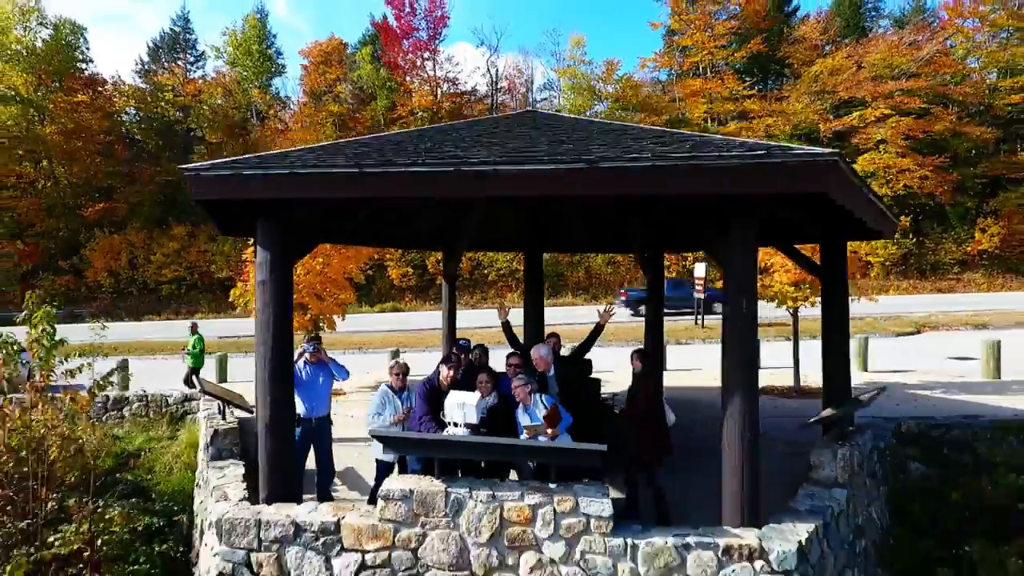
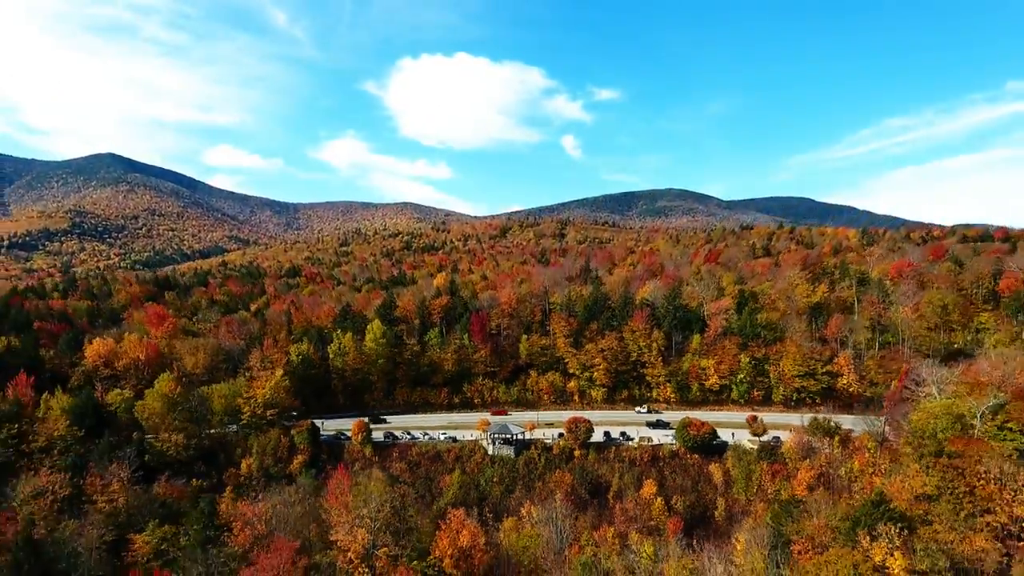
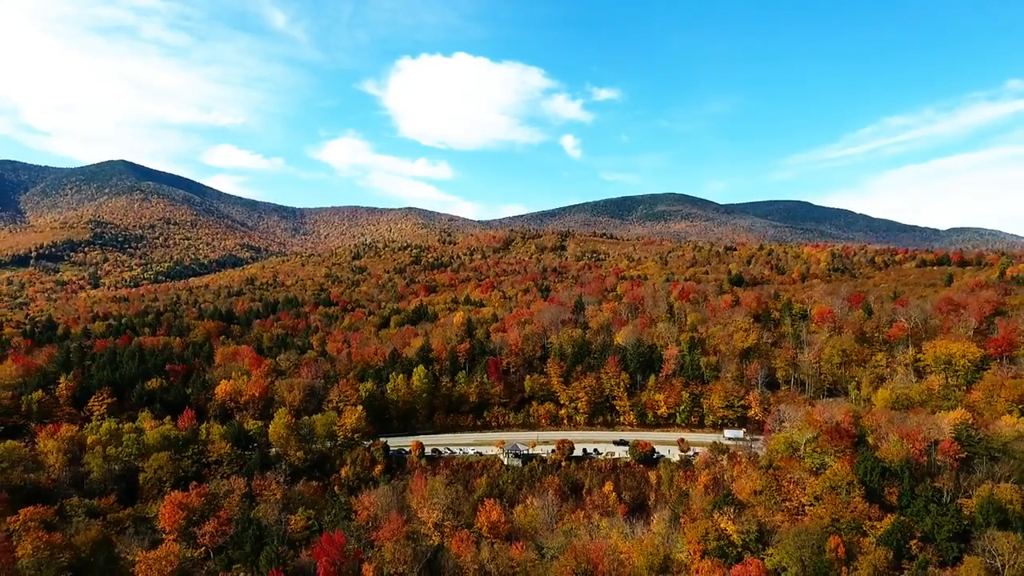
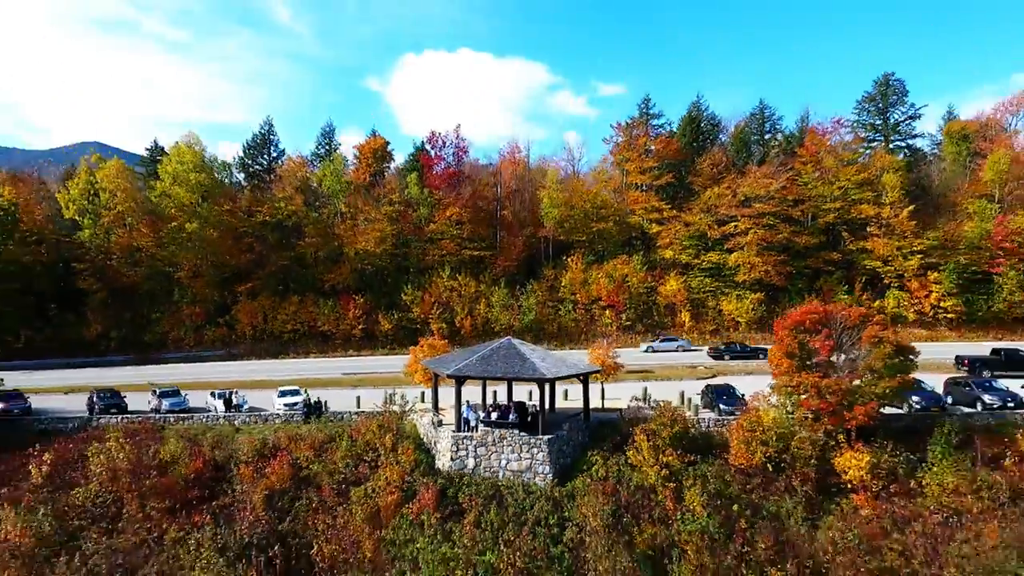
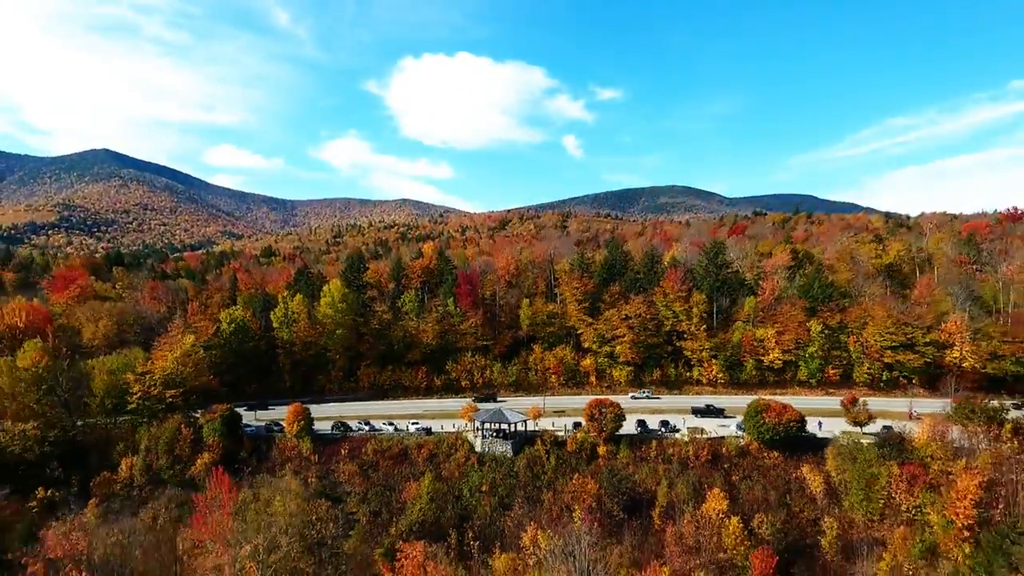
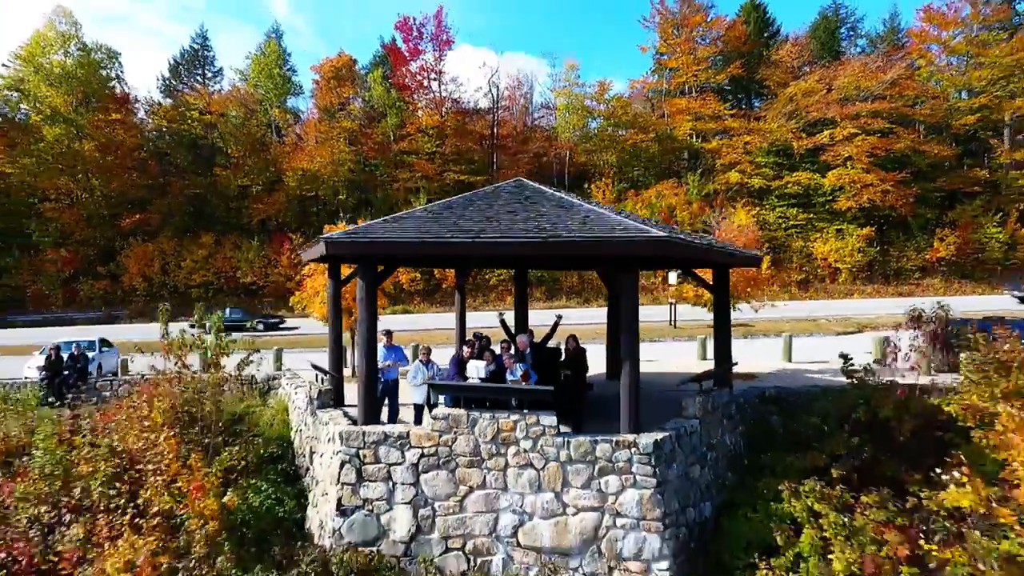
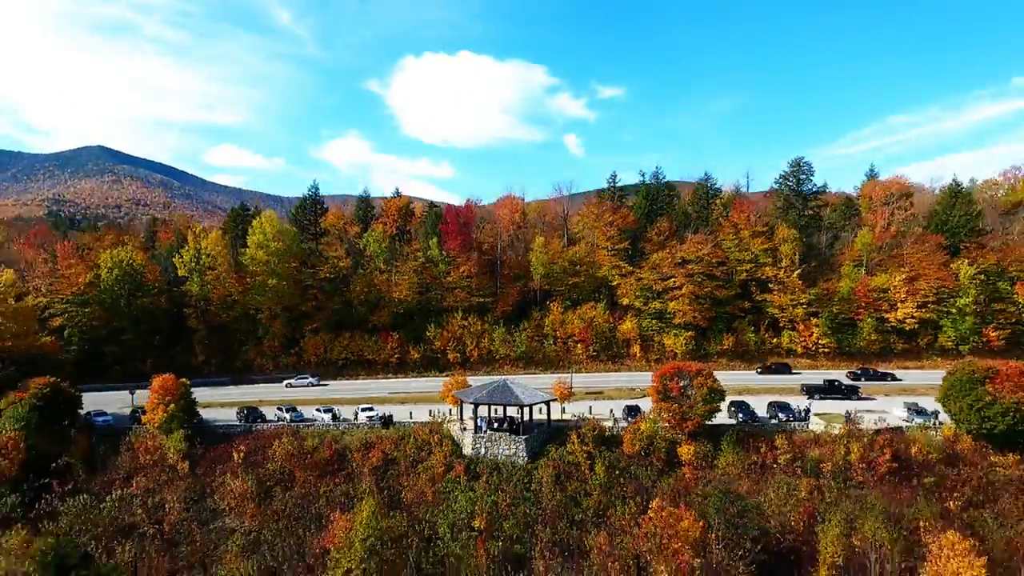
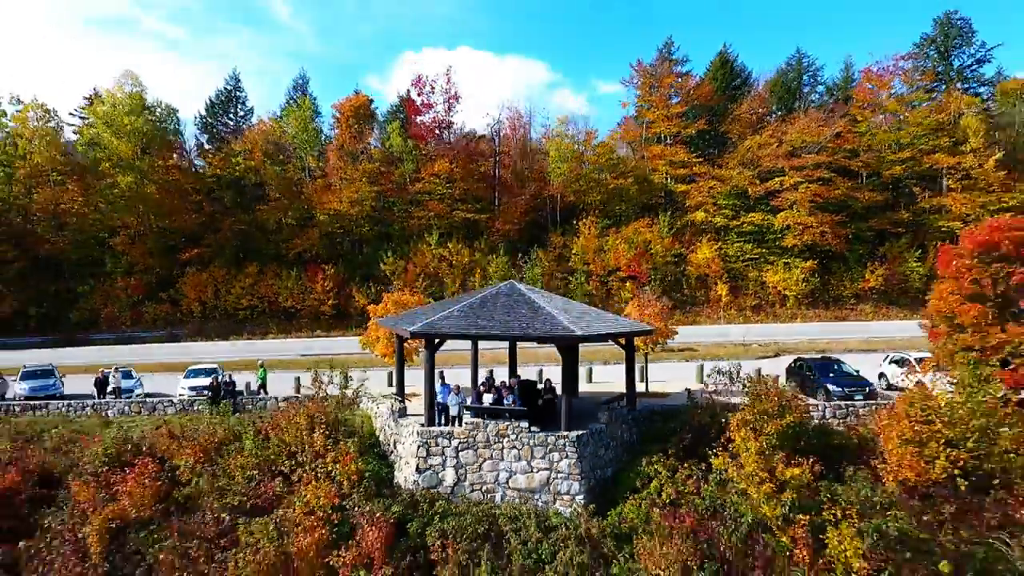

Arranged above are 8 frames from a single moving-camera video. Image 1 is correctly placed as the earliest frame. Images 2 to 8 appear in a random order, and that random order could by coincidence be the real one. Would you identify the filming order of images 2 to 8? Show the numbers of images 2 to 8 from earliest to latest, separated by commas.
6, 8, 4, 7, 5, 2, 3
